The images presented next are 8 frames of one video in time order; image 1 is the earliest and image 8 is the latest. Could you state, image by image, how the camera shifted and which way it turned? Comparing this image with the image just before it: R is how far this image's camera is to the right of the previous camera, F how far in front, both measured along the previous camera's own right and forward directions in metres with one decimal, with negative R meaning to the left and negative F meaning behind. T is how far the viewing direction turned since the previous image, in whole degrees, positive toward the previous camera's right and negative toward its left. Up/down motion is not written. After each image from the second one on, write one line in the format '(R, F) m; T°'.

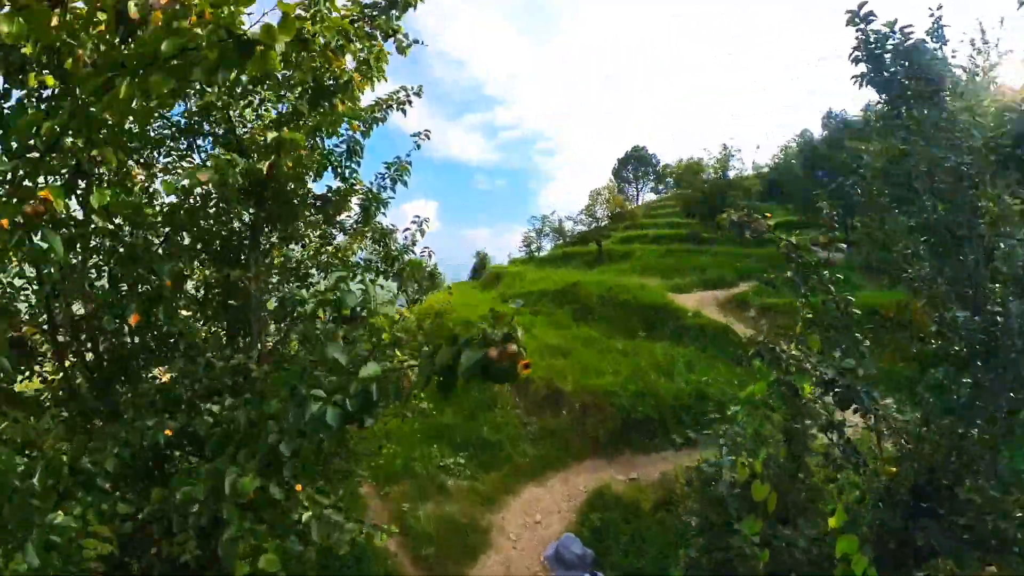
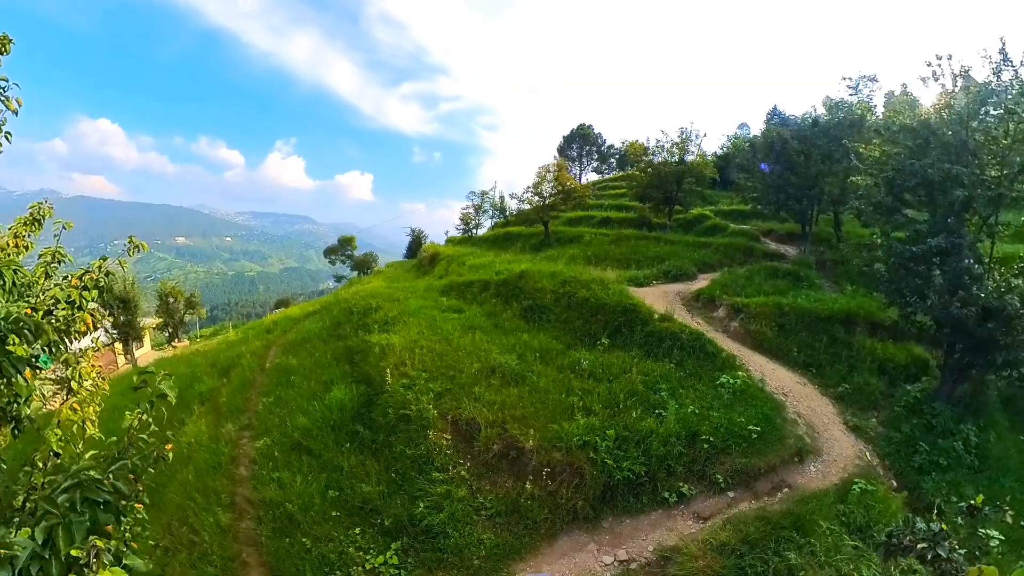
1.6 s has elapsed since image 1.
(-0.3, +3.4) m; +9°
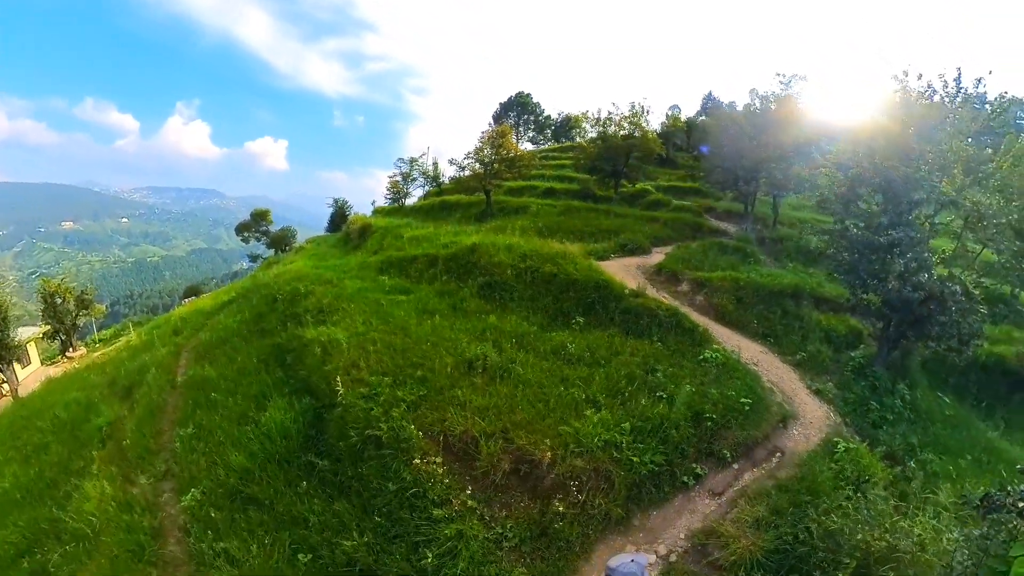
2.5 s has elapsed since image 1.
(-1.3, +1.7) m; +9°
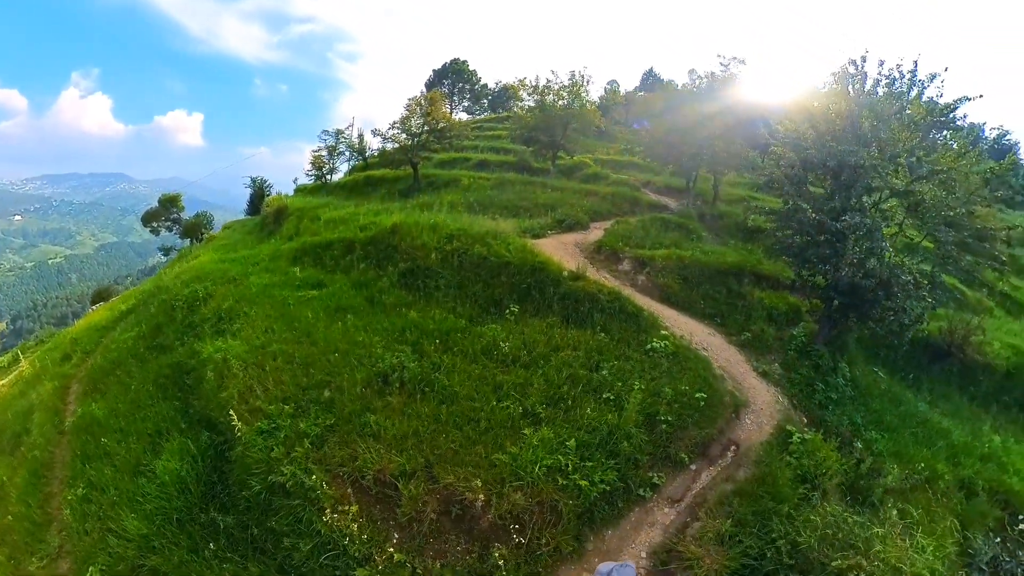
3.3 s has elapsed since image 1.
(+0.7, +2.1) m; +8°
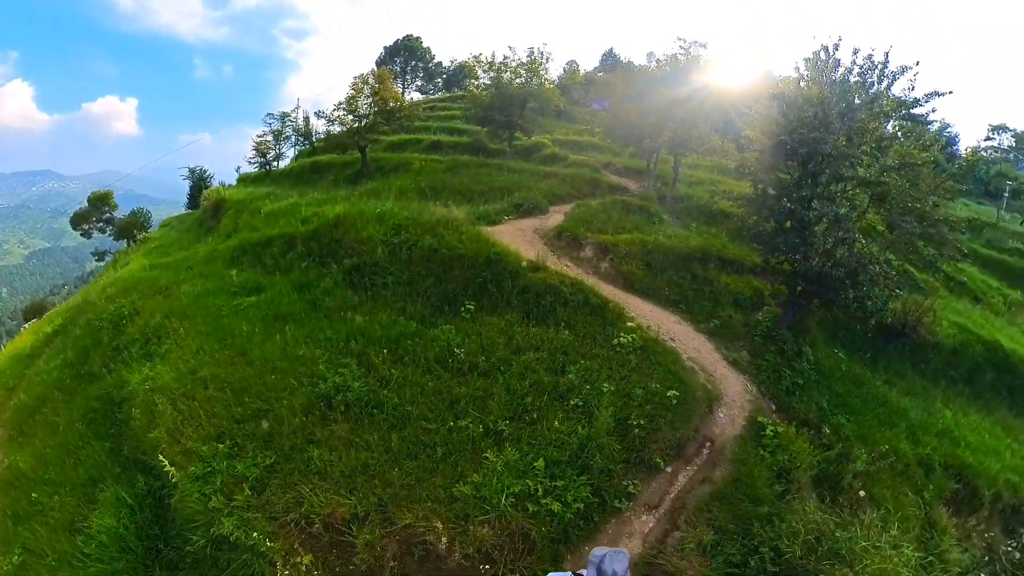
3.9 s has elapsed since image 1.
(+0.4, +1.2) m; +5°
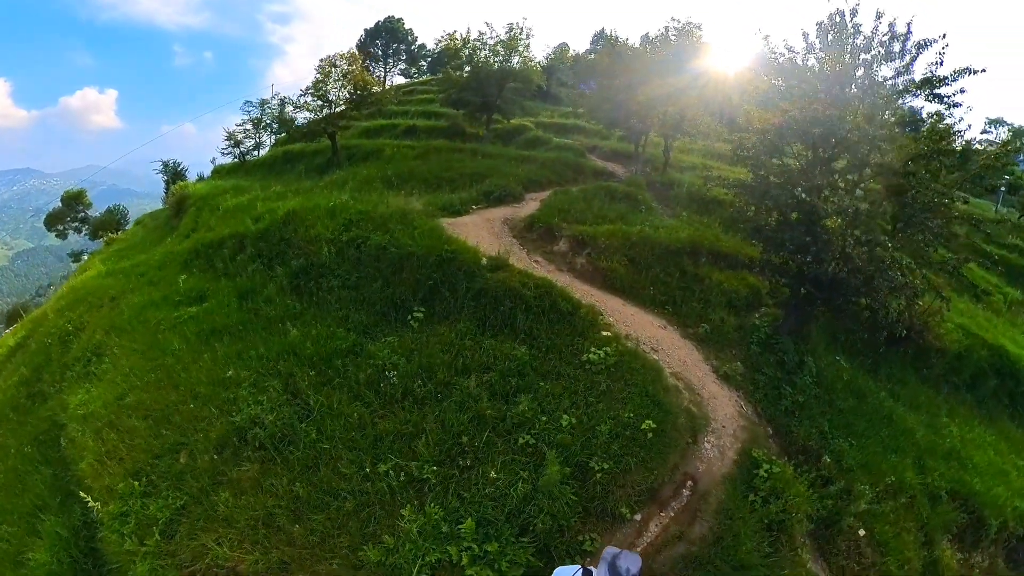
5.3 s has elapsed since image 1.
(+1.2, +2.0) m; 0°
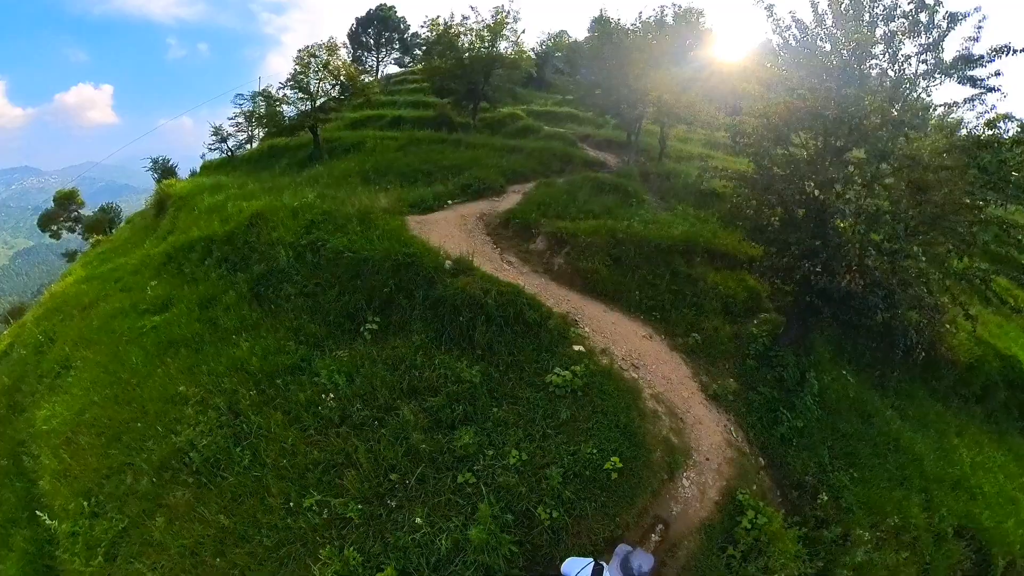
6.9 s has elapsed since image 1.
(+1.0, +1.3) m; -1°
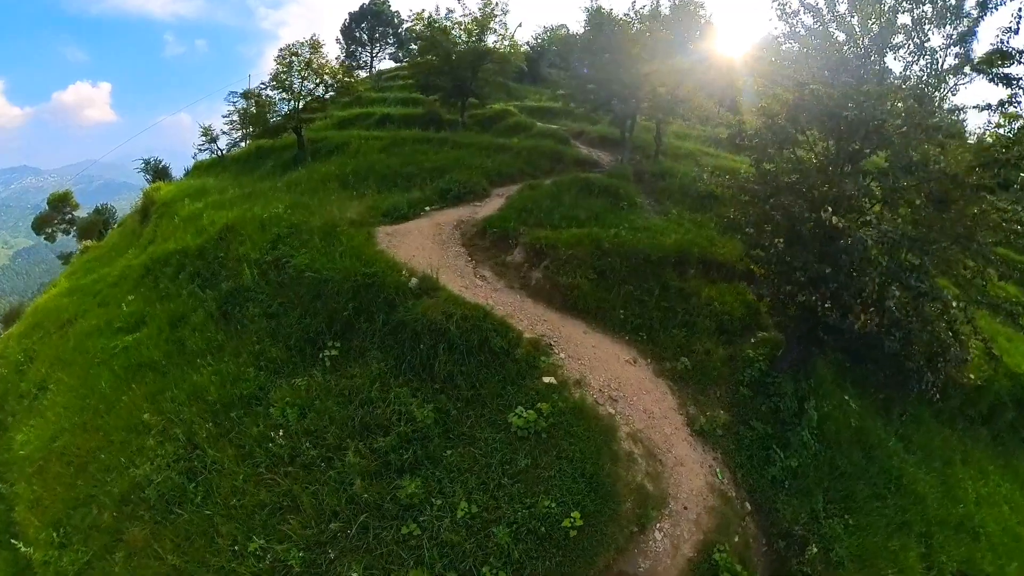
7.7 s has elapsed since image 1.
(+0.8, +0.8) m; 0°
